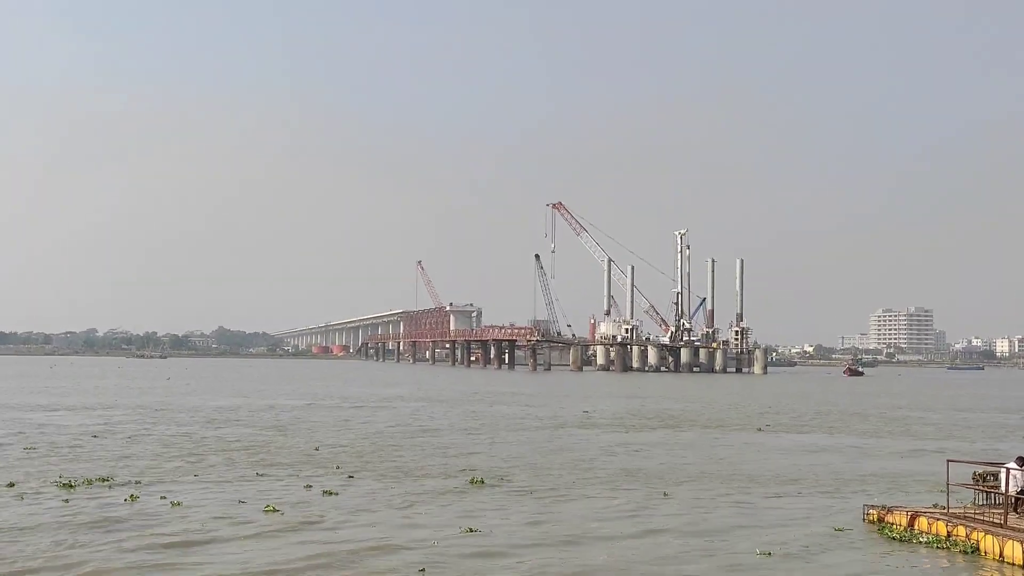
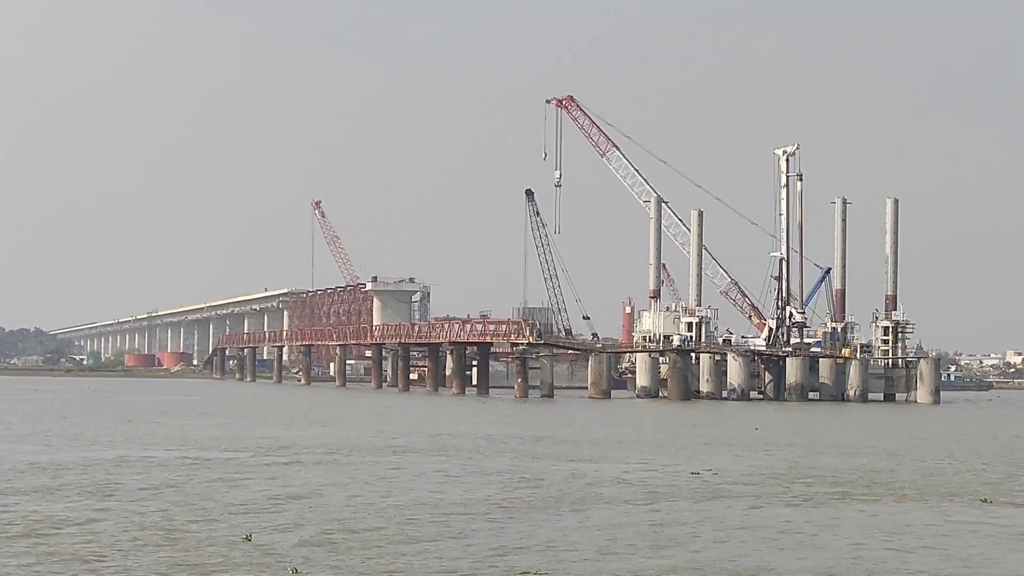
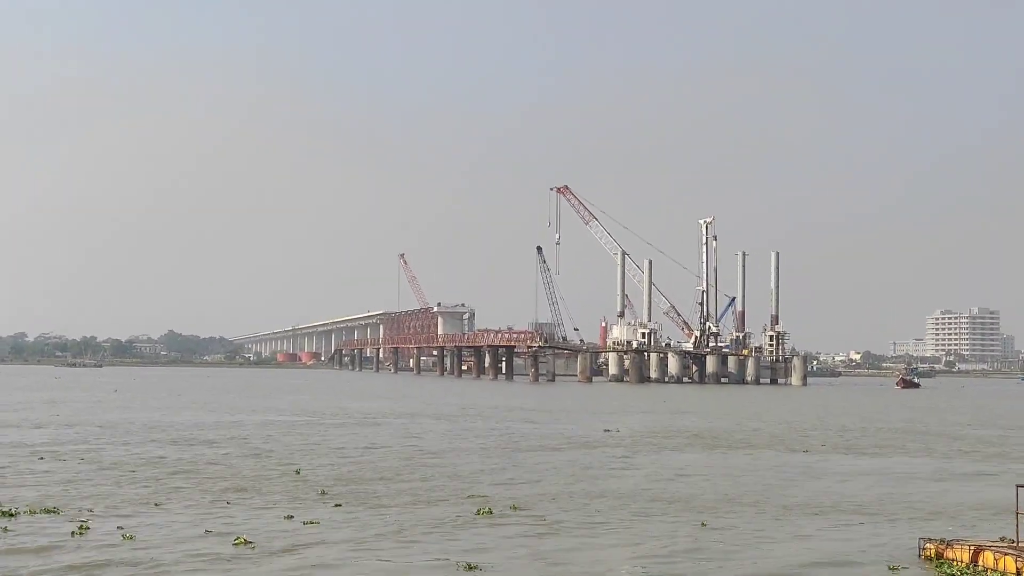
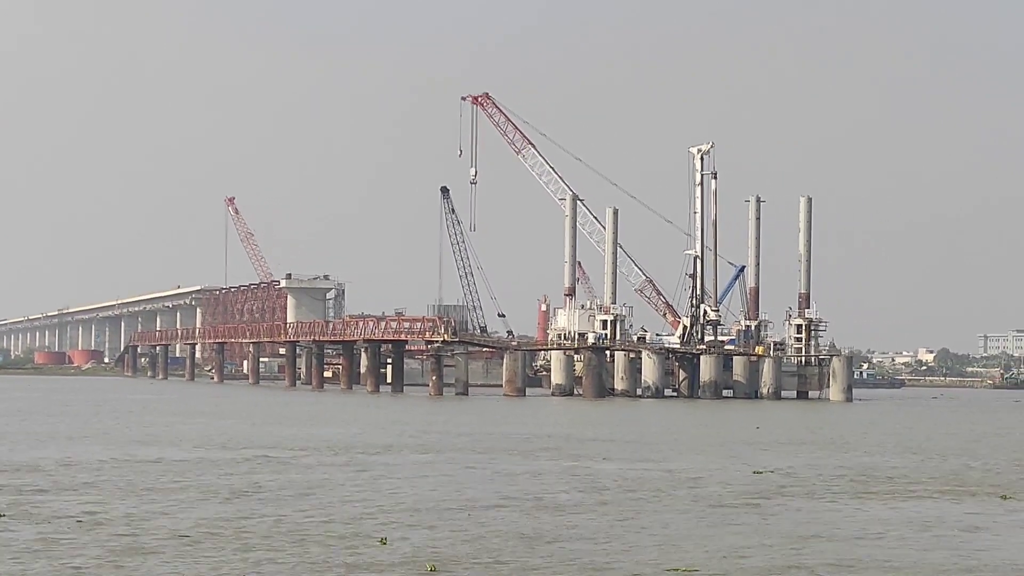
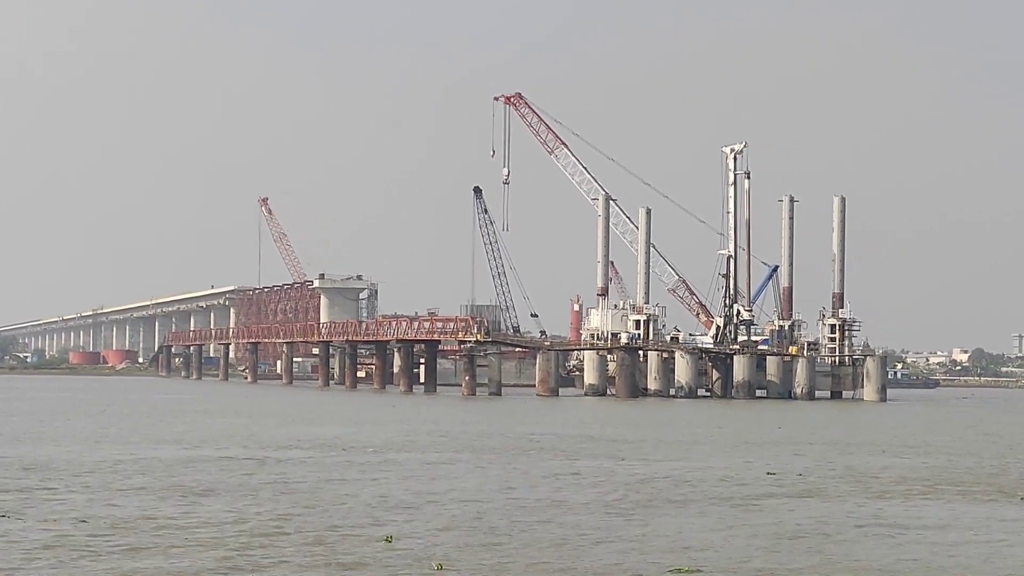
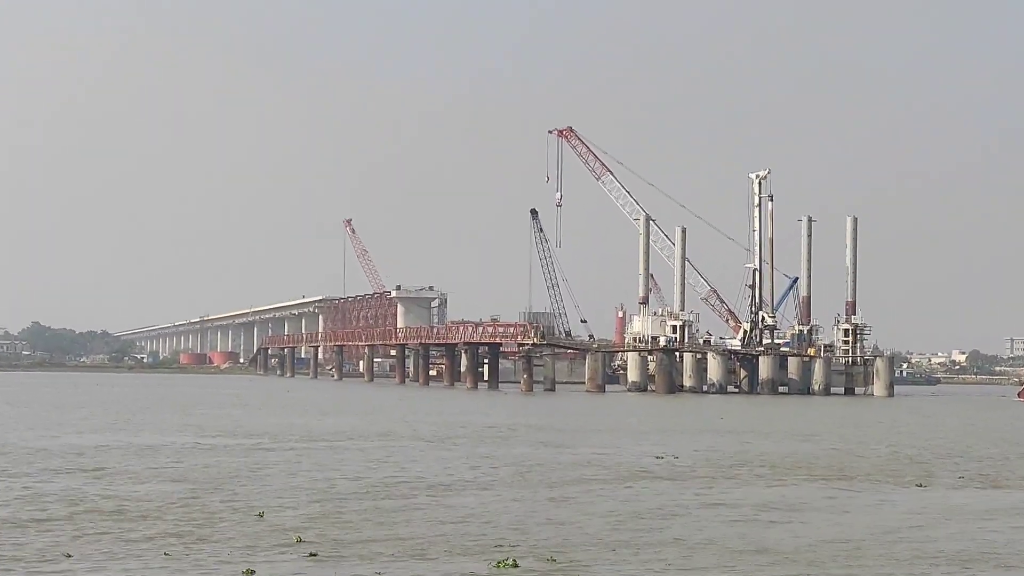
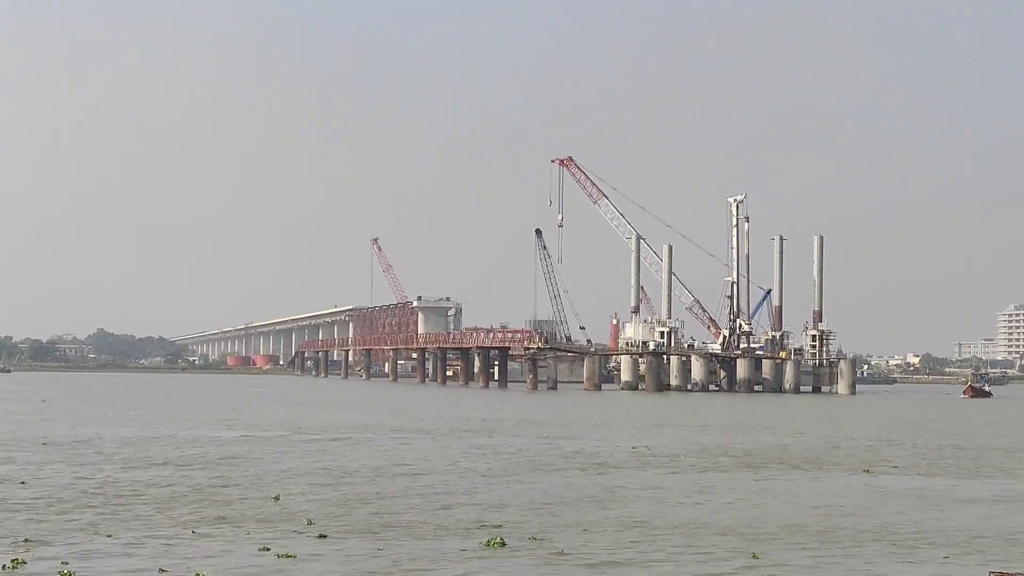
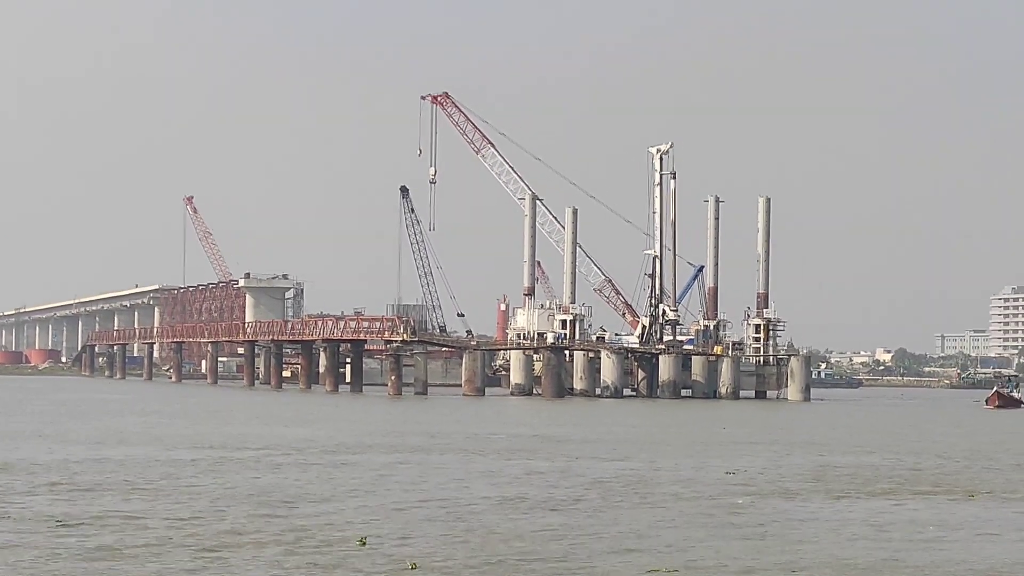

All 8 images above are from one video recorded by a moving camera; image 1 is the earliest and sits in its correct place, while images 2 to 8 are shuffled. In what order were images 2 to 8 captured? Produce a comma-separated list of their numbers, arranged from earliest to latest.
3, 7, 6, 2, 5, 4, 8
